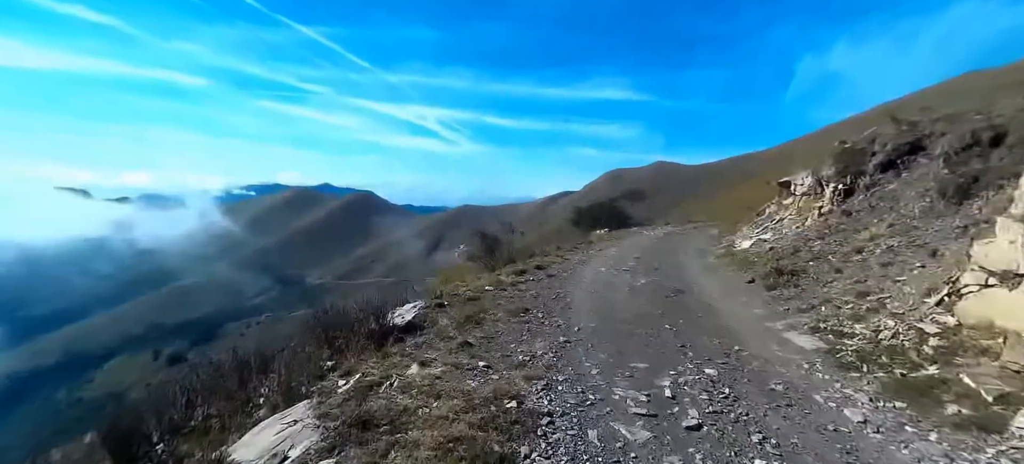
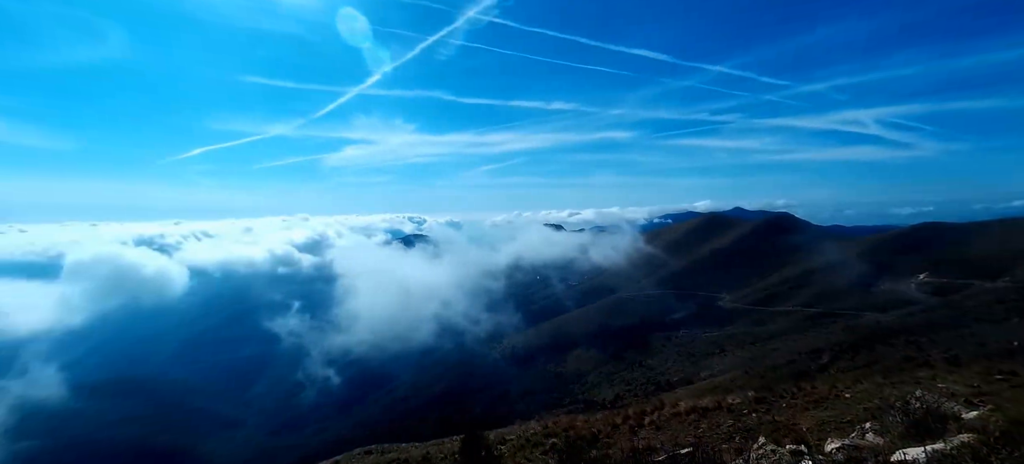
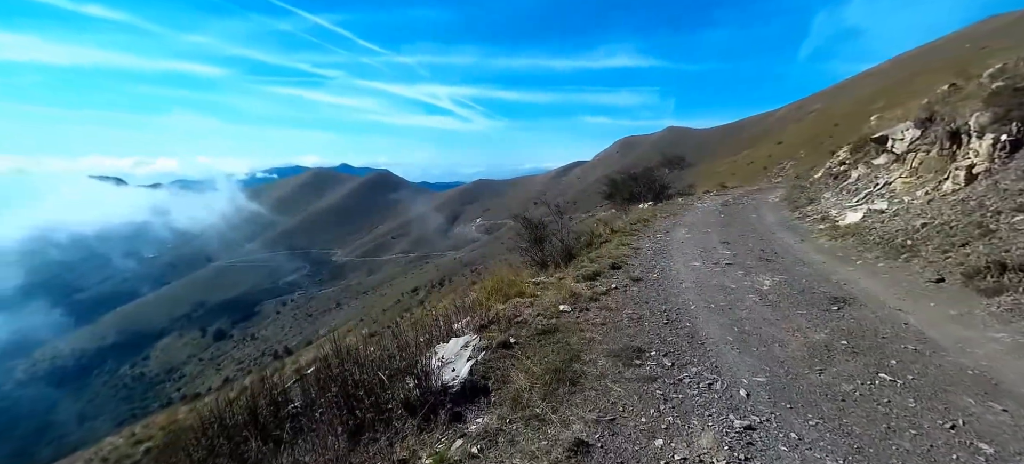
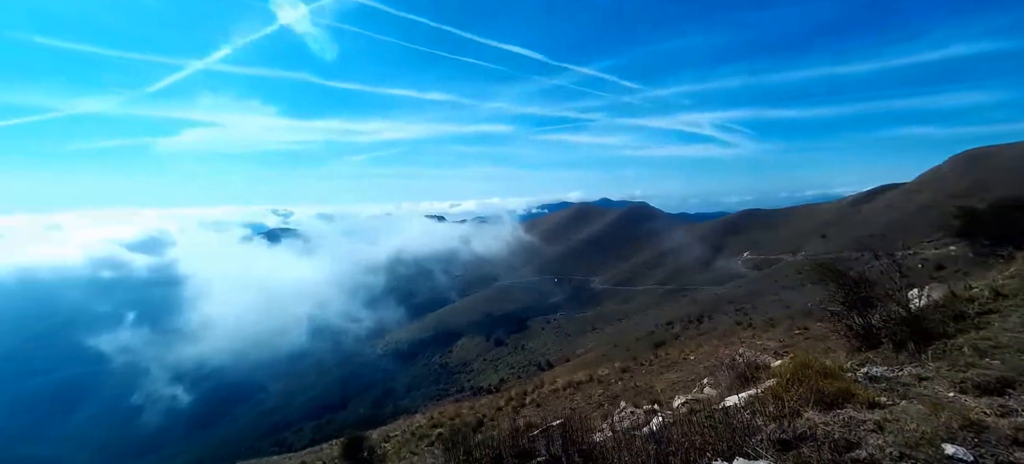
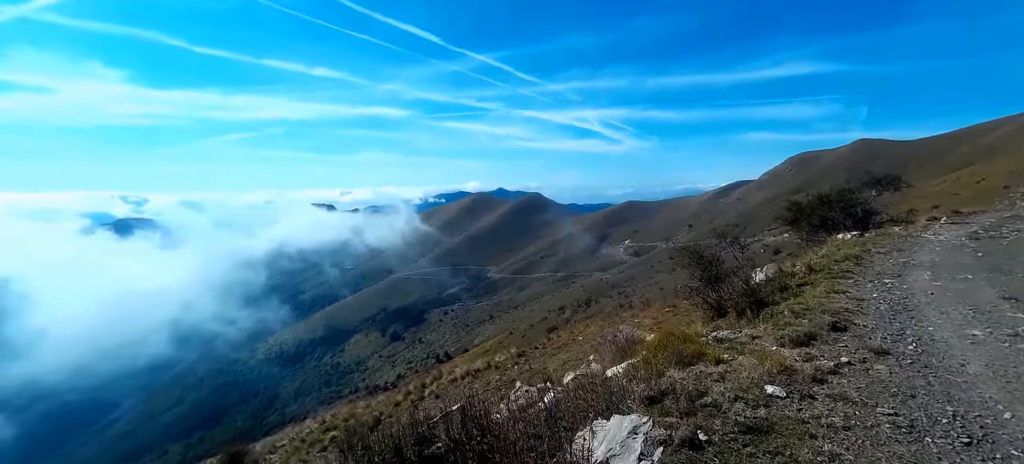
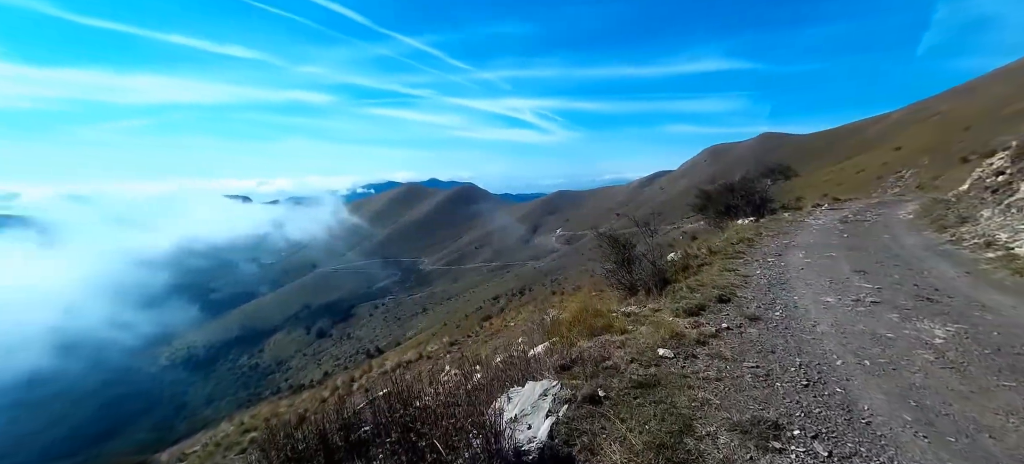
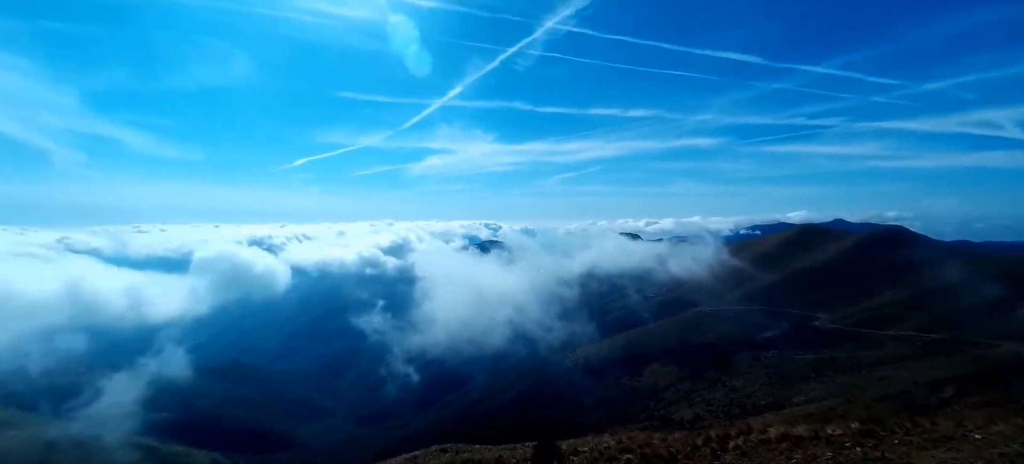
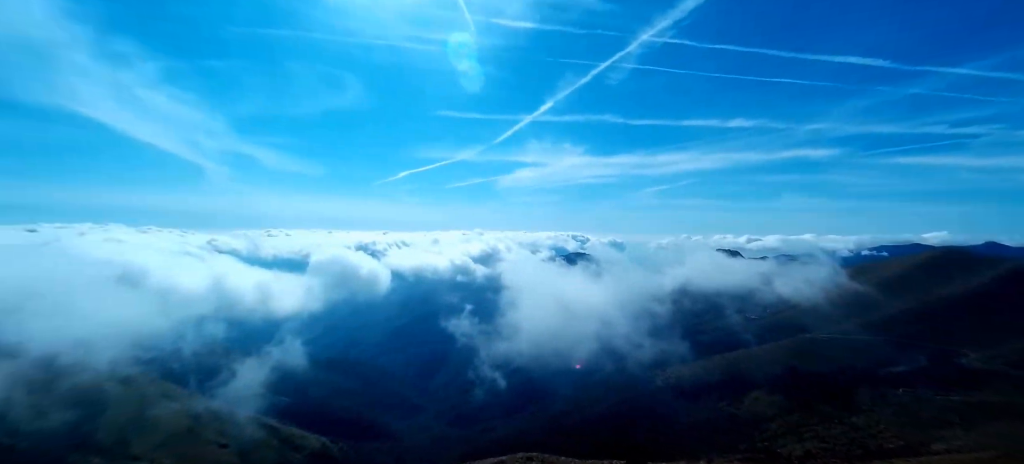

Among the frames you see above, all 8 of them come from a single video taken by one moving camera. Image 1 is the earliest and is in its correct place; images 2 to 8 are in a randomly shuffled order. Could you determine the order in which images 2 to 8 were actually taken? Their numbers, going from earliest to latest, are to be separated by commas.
3, 6, 5, 4, 2, 7, 8
